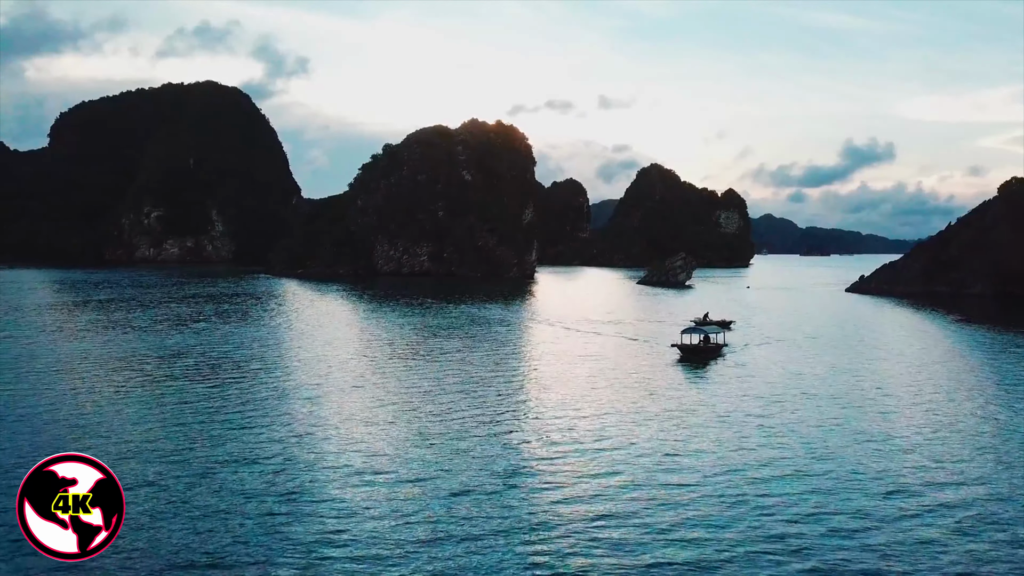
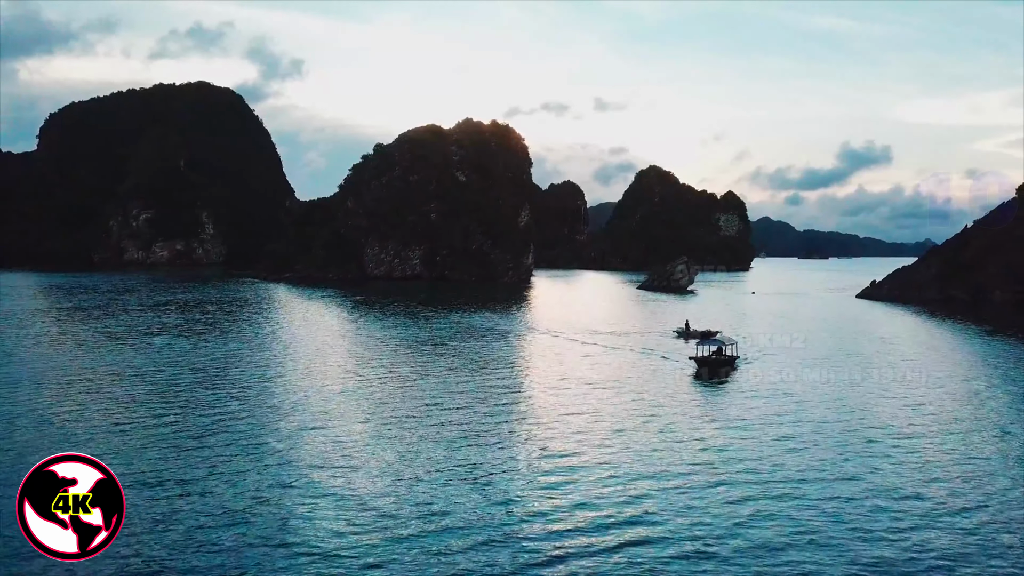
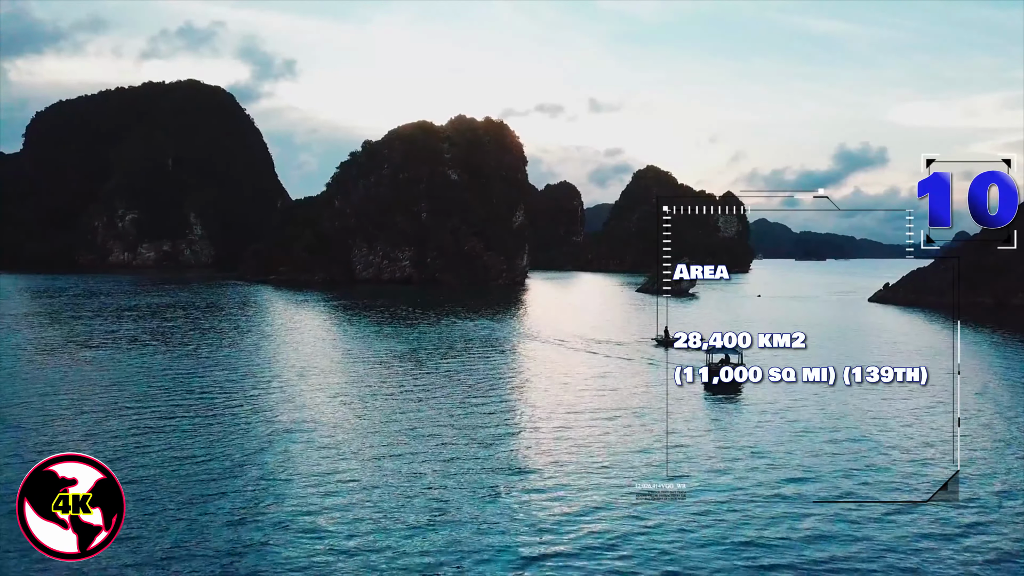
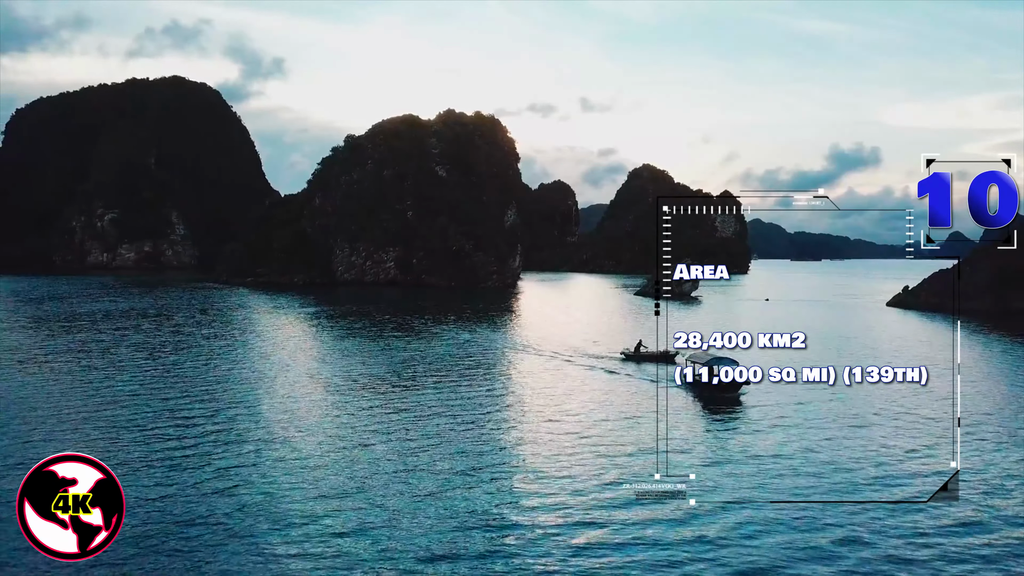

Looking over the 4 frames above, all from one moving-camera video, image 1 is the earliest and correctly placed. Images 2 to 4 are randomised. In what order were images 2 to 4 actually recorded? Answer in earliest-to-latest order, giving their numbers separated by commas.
2, 3, 4
